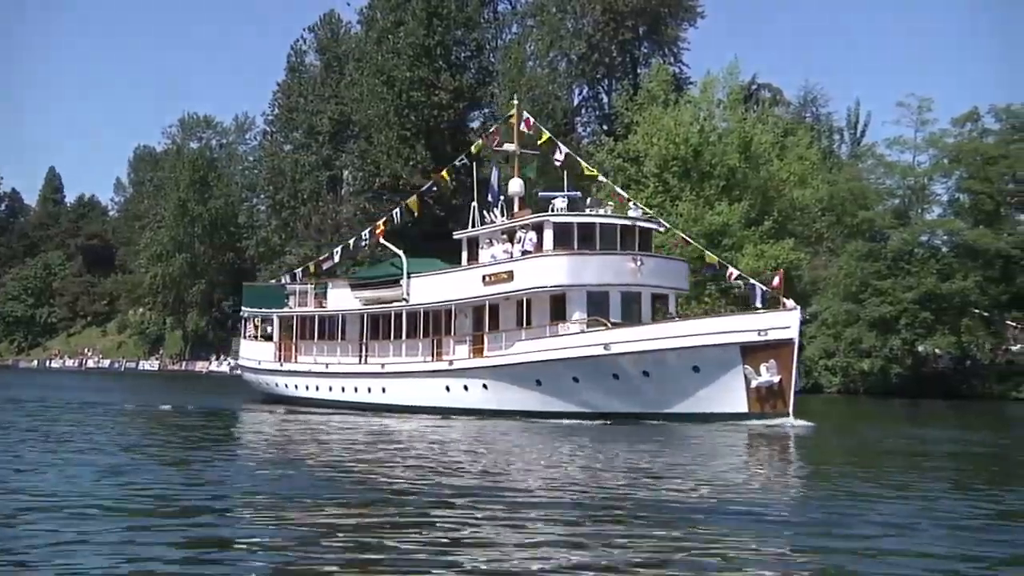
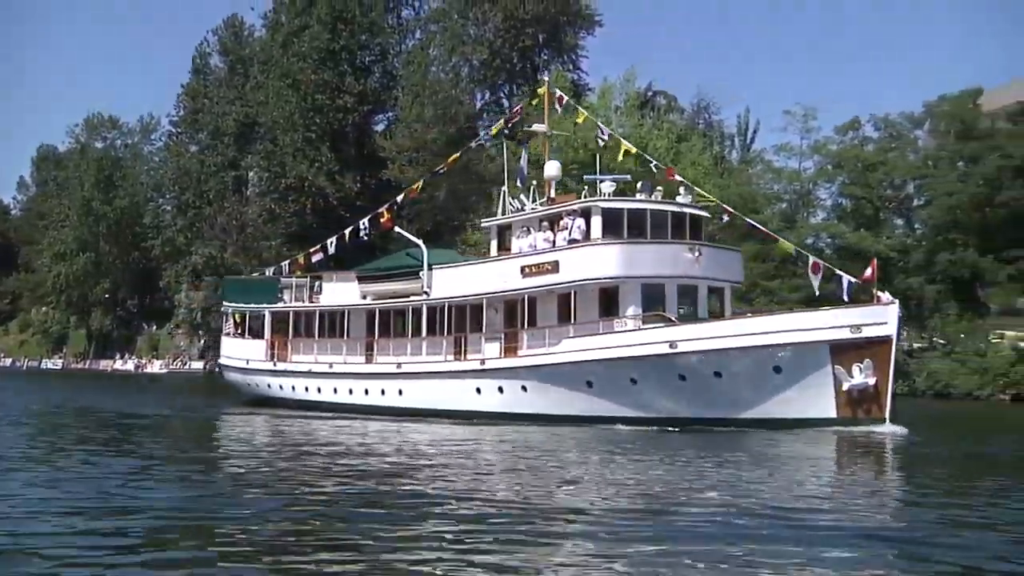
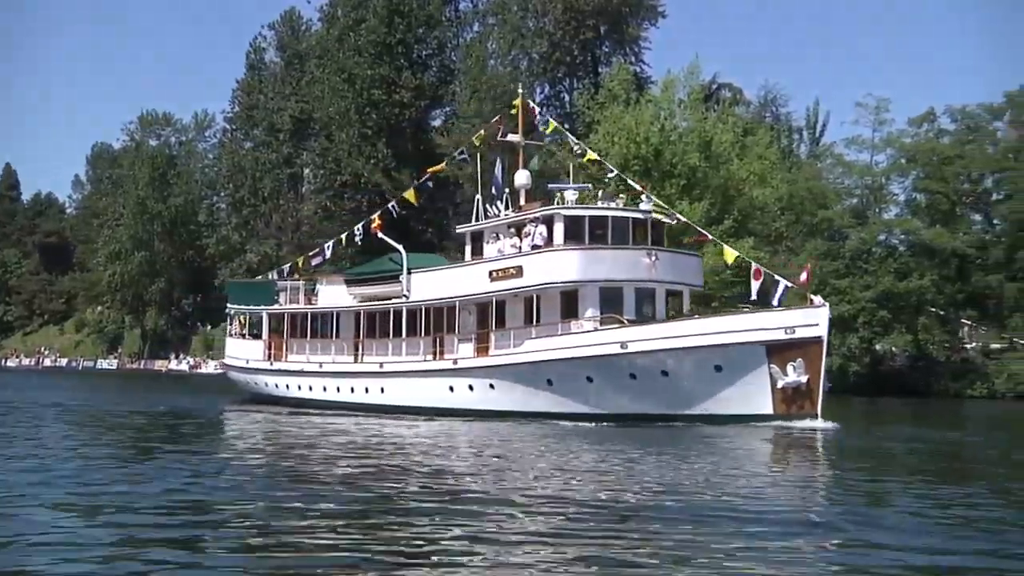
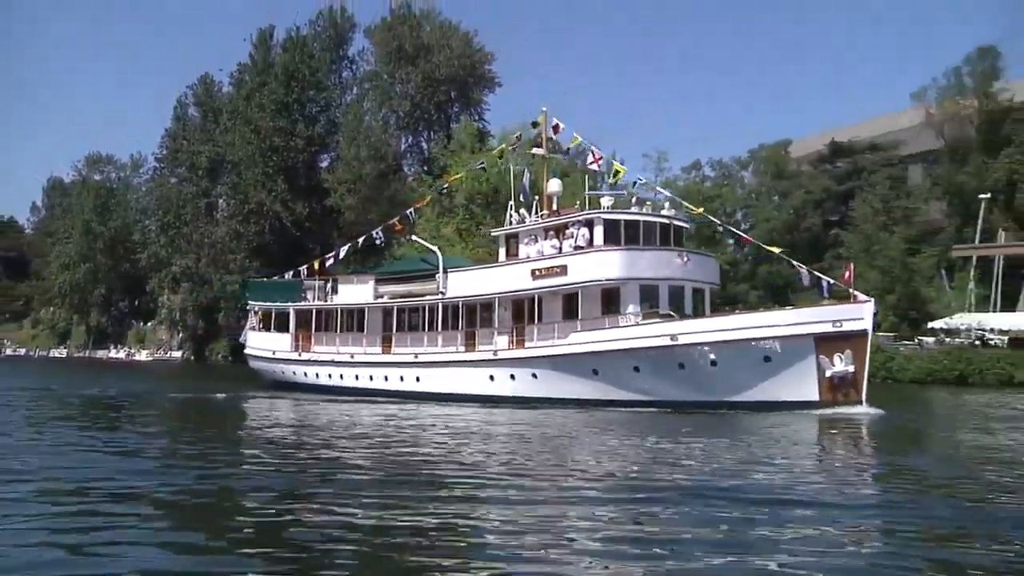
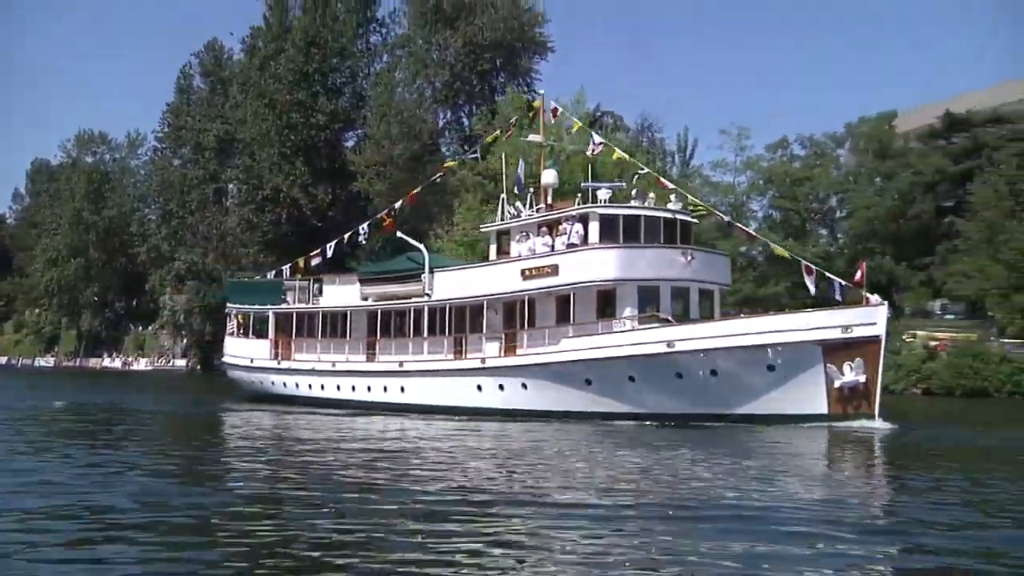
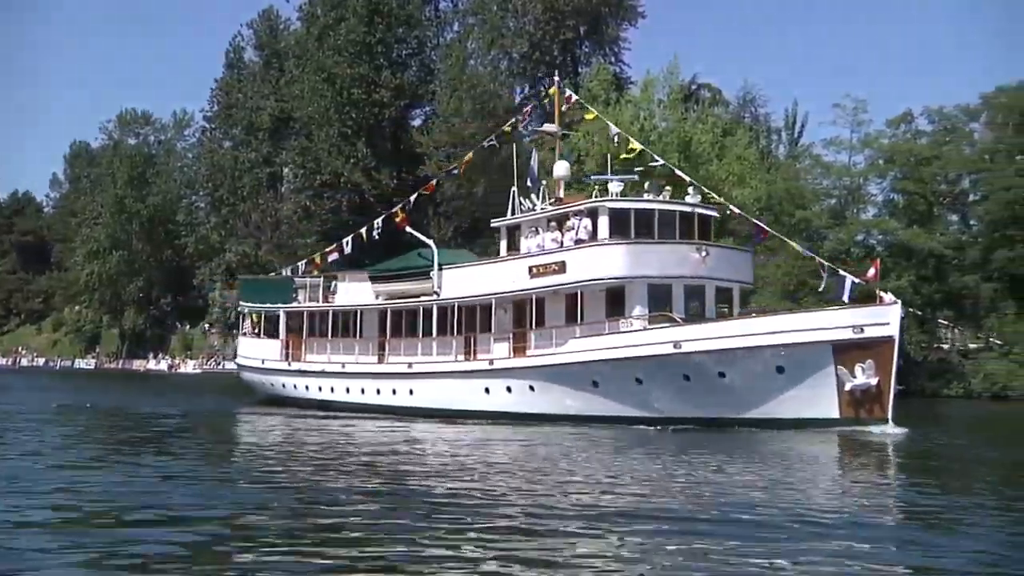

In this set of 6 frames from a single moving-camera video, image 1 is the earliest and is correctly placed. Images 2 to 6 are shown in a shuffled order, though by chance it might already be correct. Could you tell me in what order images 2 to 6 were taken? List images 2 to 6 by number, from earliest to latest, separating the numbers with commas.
3, 6, 2, 5, 4
